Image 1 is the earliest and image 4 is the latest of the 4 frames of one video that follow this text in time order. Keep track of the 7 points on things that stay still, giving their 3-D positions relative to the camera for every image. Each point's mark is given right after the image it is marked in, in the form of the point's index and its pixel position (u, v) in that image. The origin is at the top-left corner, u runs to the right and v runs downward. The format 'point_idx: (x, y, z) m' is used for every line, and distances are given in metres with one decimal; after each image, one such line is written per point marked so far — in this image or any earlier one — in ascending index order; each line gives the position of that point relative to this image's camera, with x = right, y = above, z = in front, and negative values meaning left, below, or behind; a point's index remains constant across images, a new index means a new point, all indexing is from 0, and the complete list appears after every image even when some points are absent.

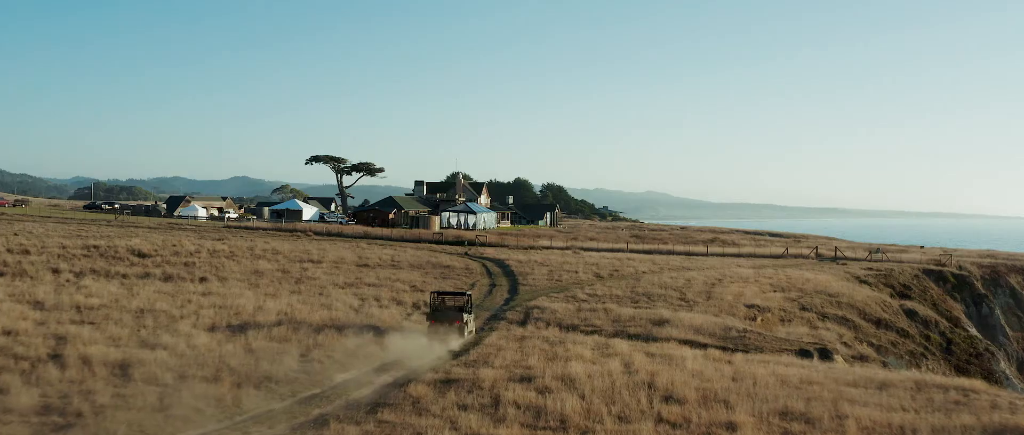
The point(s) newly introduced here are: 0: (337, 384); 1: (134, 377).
0: (-3.9, -3.7, +13.4) m
1: (-8.2, -3.5, +13.2) m
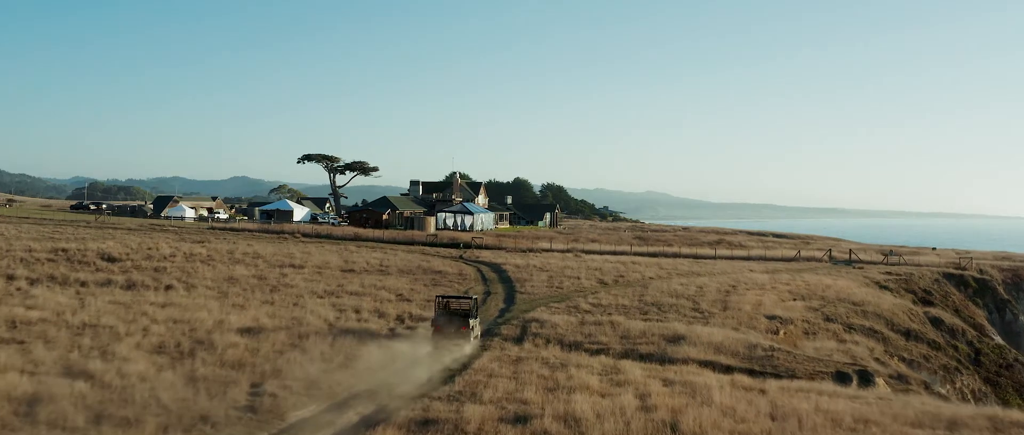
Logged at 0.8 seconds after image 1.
0: (-4.0, -3.8, +10.9) m
1: (-8.4, -3.5, +10.7) m
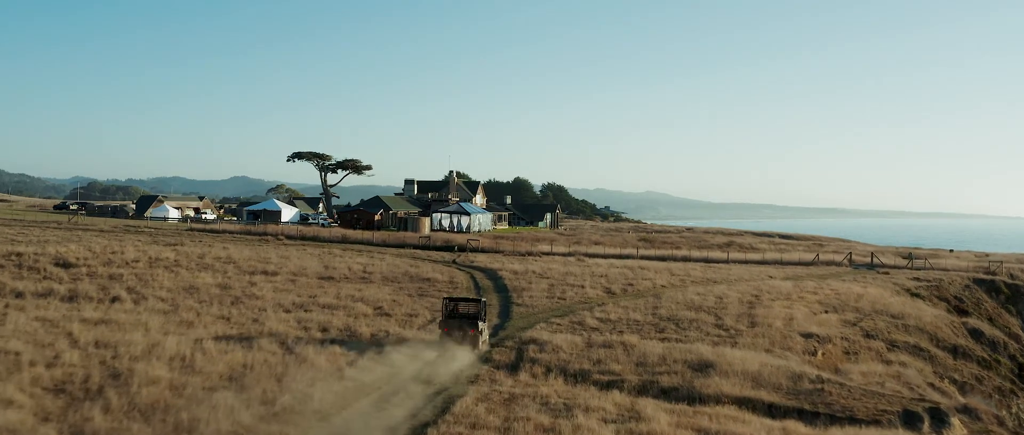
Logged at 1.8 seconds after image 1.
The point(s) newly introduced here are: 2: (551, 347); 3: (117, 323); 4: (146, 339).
0: (-4.2, -3.8, +7.8) m
1: (-8.6, -3.6, +7.6) m
2: (+1.1, -3.6, +16.8) m
3: (-11.8, -3.1, +18.2) m
4: (-9.7, -3.2, +16.1) m
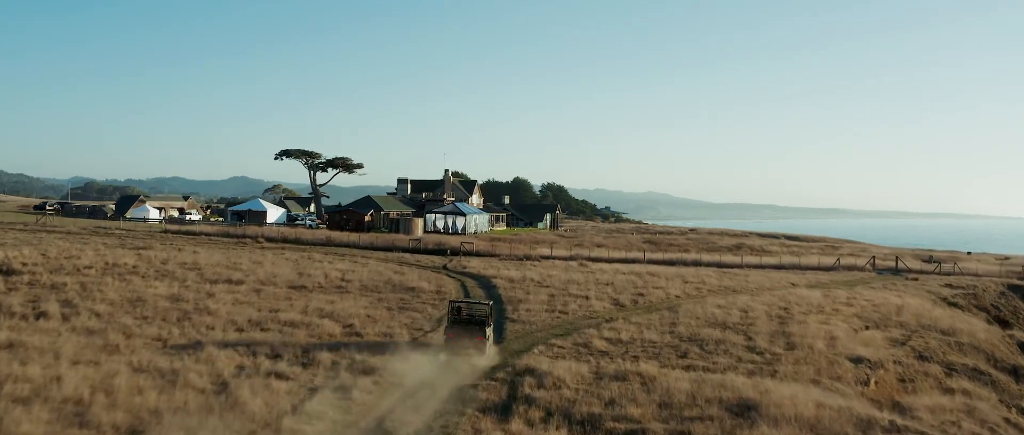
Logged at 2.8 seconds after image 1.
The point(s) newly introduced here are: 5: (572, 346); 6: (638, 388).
0: (-4.4, -3.9, +4.6) m
1: (-8.7, -3.7, +4.4) m
2: (+0.9, -3.6, +13.6) m
3: (-12.0, -3.2, +14.9) m
4: (-9.9, -3.3, +12.9) m
5: (+1.7, -3.5, +16.6) m
6: (+2.7, -3.7, +13.2) m
